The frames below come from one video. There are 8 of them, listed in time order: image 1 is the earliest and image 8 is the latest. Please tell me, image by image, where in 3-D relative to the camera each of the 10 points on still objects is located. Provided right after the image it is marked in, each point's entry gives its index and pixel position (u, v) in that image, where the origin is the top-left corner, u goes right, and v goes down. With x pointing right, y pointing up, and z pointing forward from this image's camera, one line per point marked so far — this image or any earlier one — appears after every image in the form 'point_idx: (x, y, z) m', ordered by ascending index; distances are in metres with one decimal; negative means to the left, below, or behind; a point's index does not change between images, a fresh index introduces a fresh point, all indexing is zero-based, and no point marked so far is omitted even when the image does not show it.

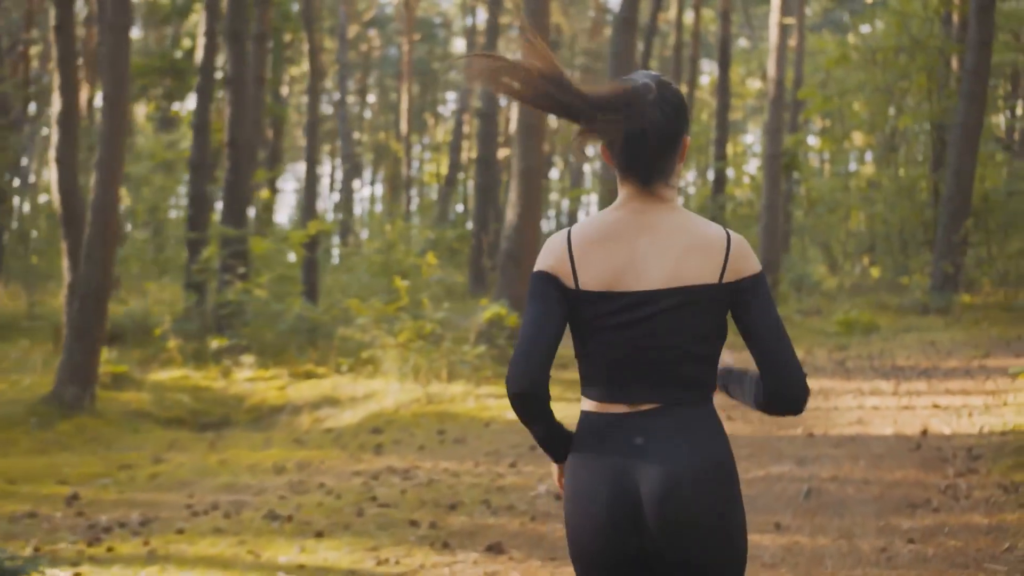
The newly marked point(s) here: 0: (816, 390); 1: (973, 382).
0: (+3.1, -1.0, +12.8) m
1: (+4.7, -1.0, +12.7) m
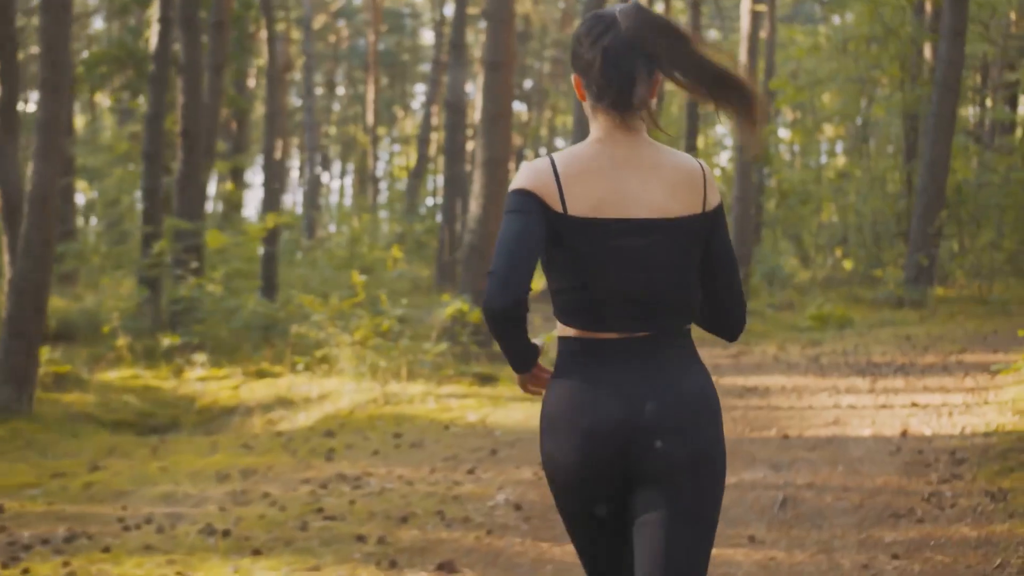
0: (+2.8, -1.0, +12.4) m
1: (+4.3, -0.9, +12.3) m
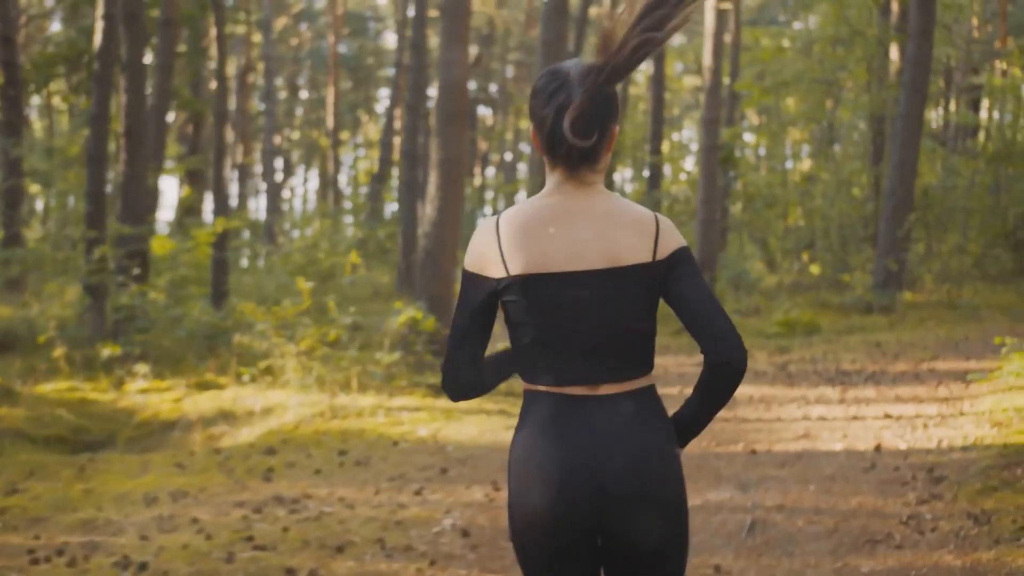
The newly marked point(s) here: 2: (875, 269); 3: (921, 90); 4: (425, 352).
0: (+2.3, -1.0, +11.9) m
1: (+3.9, -0.9, +11.9) m
2: (+5.8, +0.3, +20.0) m
3: (+6.4, +3.1, +19.5) m
4: (-0.9, -0.7, +12.9) m
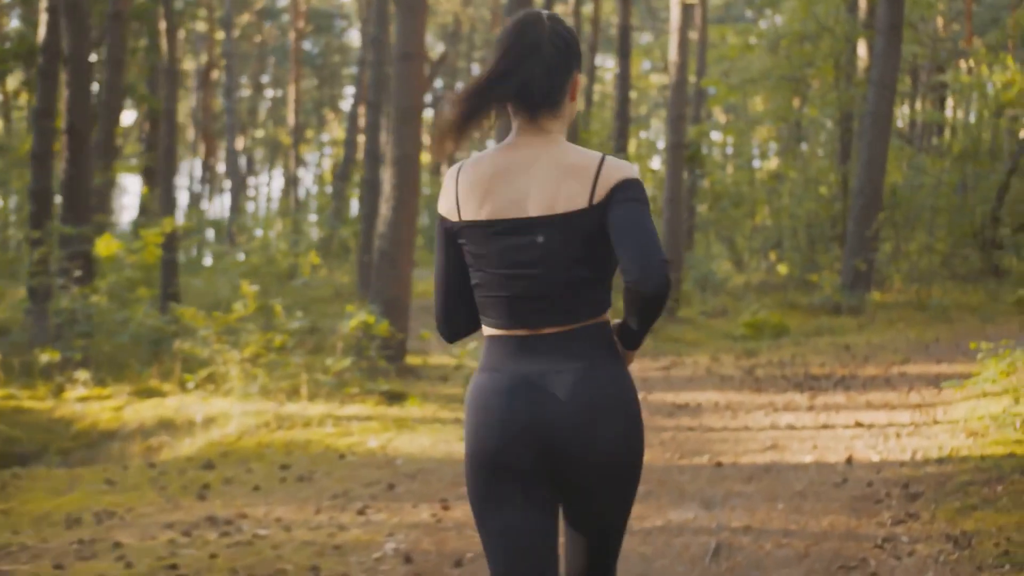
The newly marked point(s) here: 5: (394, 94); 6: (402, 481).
0: (+1.9, -1.1, +11.4) m
1: (+3.5, -1.0, +11.4) m
2: (+5.2, +0.3, +19.6) m
3: (+5.8, +3.1, +19.1) m
4: (-1.3, -0.7, +12.4) m
5: (-1.3, +2.1, +13.7) m
6: (-0.7, -1.3, +8.5) m
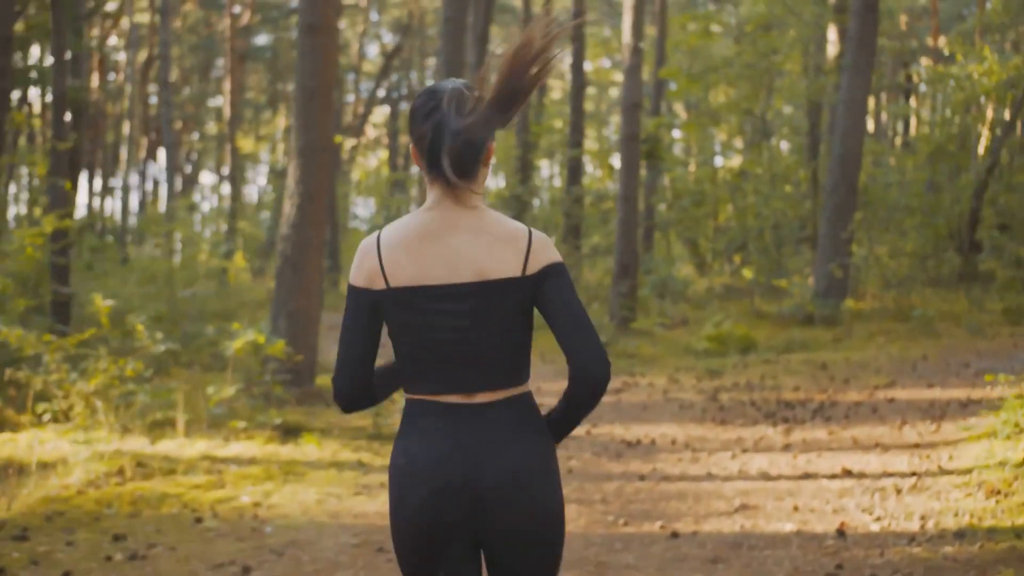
0: (+1.3, -1.2, +9.5) m
1: (+2.9, -1.1, +9.6) m
2: (+4.3, +0.2, +17.8) m
3: (+4.9, +3.0, +17.3) m
4: (-2.0, -0.8, +10.4) m
5: (-2.0, +2.0, +11.8) m
6: (-1.3, -1.4, +6.5) m
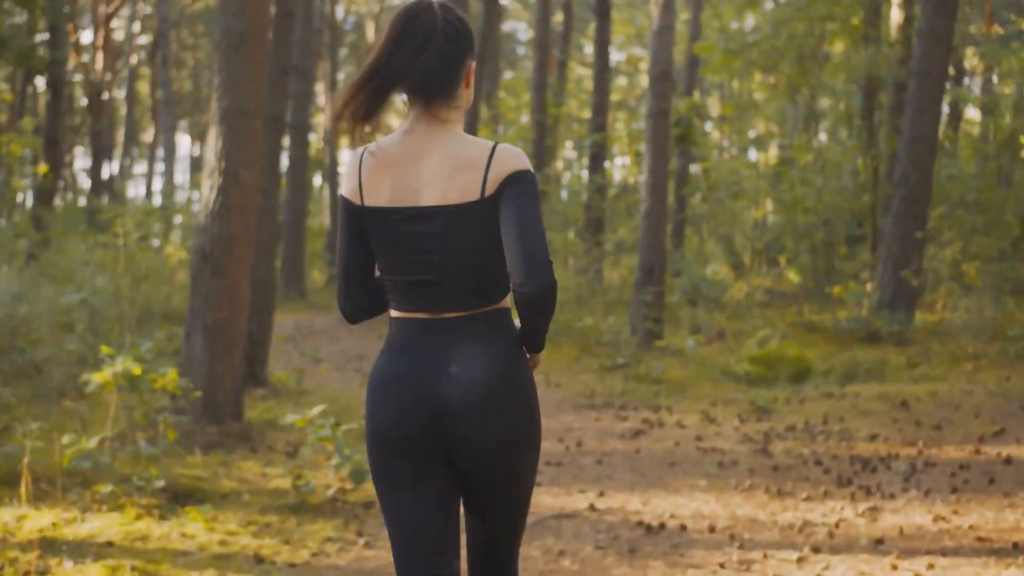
0: (+1.1, -1.3, +6.7) m
1: (+2.7, -1.2, +6.7) m
2: (+4.4, +0.1, +14.8) m
3: (+5.0, +2.8, +14.4) m
4: (-2.1, -0.8, +7.6) m
5: (-2.0, +2.0, +8.9) m
6: (-1.5, -1.5, +3.7) m
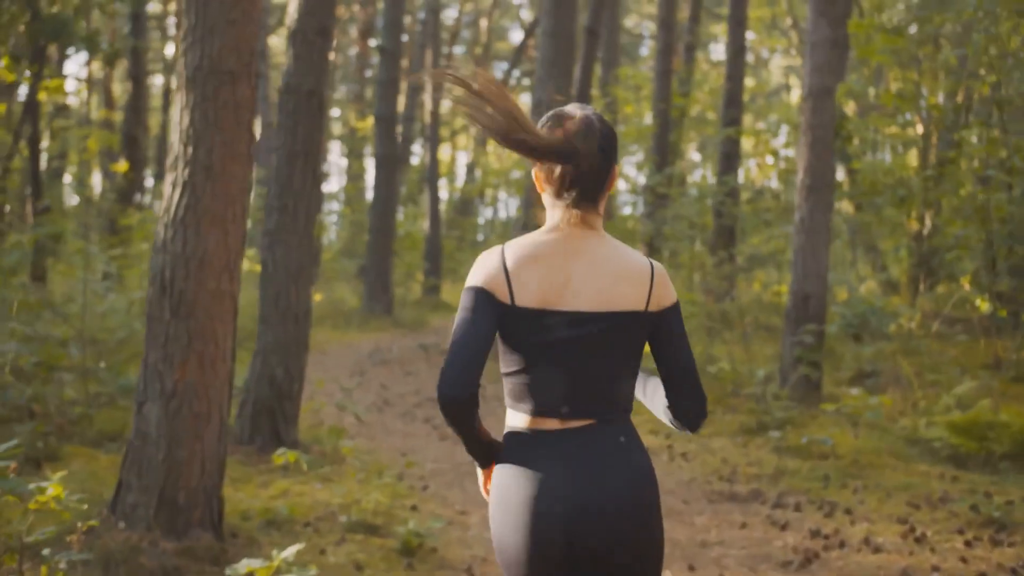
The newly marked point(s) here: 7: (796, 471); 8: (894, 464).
0: (+1.4, -1.5, +3.4) m
1: (+3.0, -1.5, +3.3) m
2: (+5.4, -0.2, +11.2) m
3: (+6.0, +2.5, +10.7) m
4: (-1.8, -1.1, +4.6) m
5: (-1.5, +1.7, +6.0) m
6: (-1.5, -1.7, +0.7) m
7: (+1.9, -1.2, +8.4) m
8: (+2.6, -1.2, +8.4) m
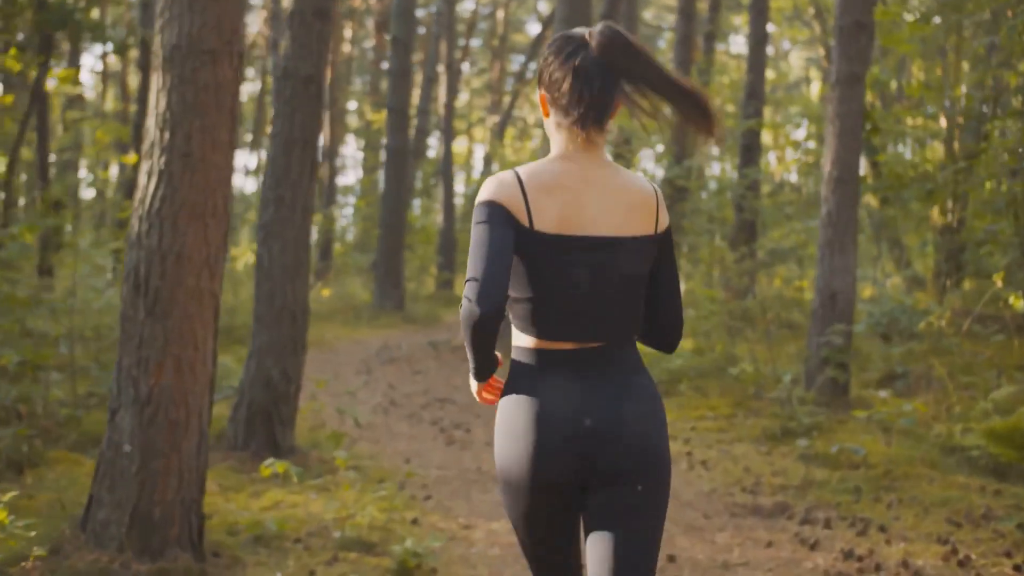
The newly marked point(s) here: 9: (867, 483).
0: (+1.4, -1.6, +2.9) m
1: (+2.9, -1.5, +2.7) m
2: (+5.5, -0.2, +10.6) m
3: (+6.1, +2.5, +10.1) m
4: (-1.8, -1.1, +4.1) m
5: (-1.5, +1.7, +5.4) m
6: (-1.6, -1.7, +0.2) m
7: (+2.0, -1.2, +7.8) m
8: (+2.6, -1.2, +7.9) m
9: (+2.2, -1.2, +7.7) m
